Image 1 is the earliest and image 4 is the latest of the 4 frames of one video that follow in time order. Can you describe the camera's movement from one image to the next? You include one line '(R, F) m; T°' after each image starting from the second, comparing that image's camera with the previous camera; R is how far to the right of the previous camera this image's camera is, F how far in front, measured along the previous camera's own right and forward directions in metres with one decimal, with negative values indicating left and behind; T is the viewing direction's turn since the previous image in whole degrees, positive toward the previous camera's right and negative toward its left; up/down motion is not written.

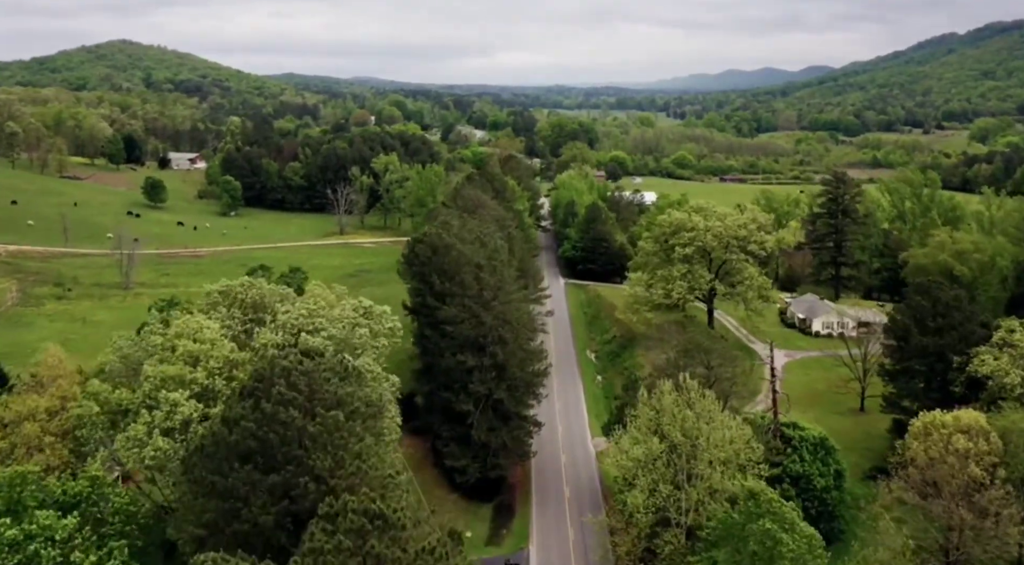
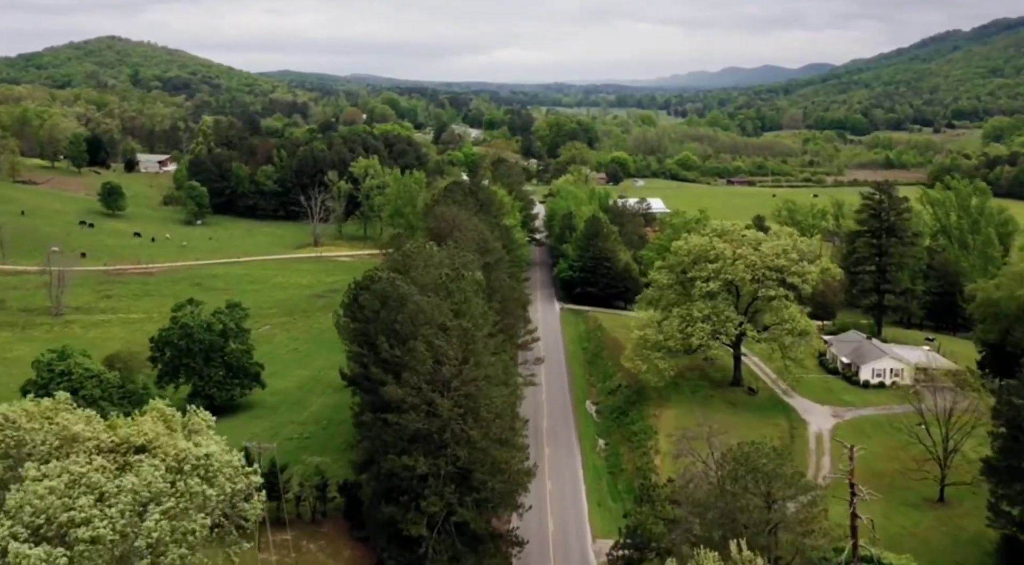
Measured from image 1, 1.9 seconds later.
(+1.0, +11.8) m; 0°
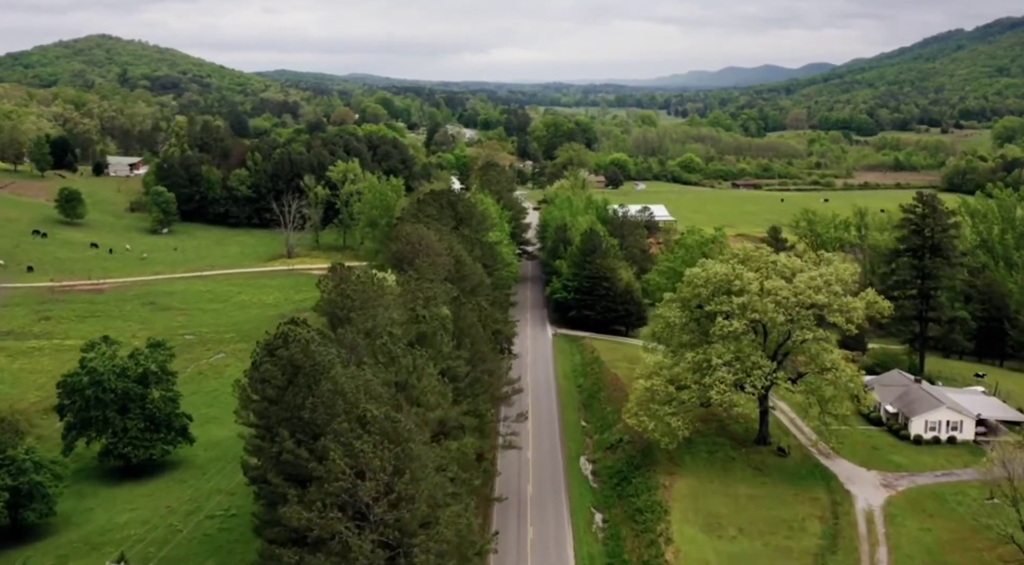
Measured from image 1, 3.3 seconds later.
(+1.0, +9.4) m; 0°
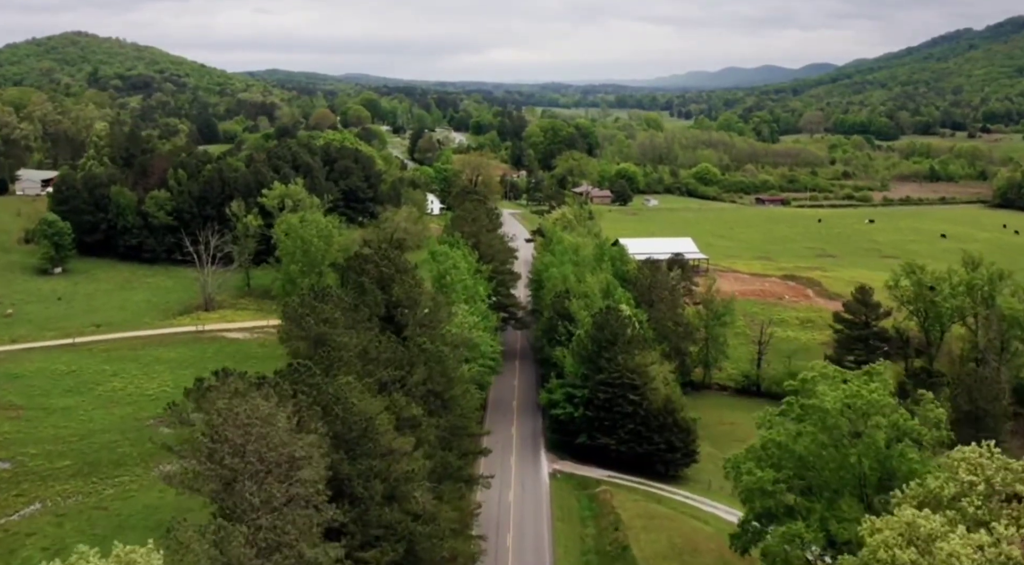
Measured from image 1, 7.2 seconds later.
(+1.1, +24.9) m; 0°
